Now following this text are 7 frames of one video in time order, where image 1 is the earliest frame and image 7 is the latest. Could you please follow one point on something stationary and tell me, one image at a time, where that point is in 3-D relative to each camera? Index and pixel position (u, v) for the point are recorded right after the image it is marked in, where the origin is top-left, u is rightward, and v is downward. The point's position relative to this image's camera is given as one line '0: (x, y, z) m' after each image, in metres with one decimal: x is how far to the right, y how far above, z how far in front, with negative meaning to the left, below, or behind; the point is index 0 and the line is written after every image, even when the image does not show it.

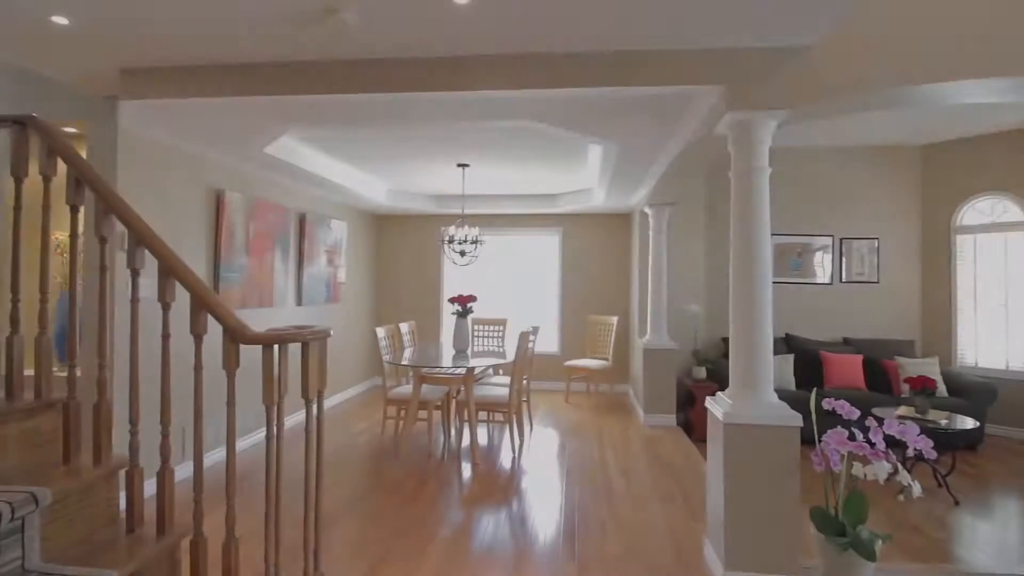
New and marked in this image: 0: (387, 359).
0: (-1.1, -0.6, +4.5) m
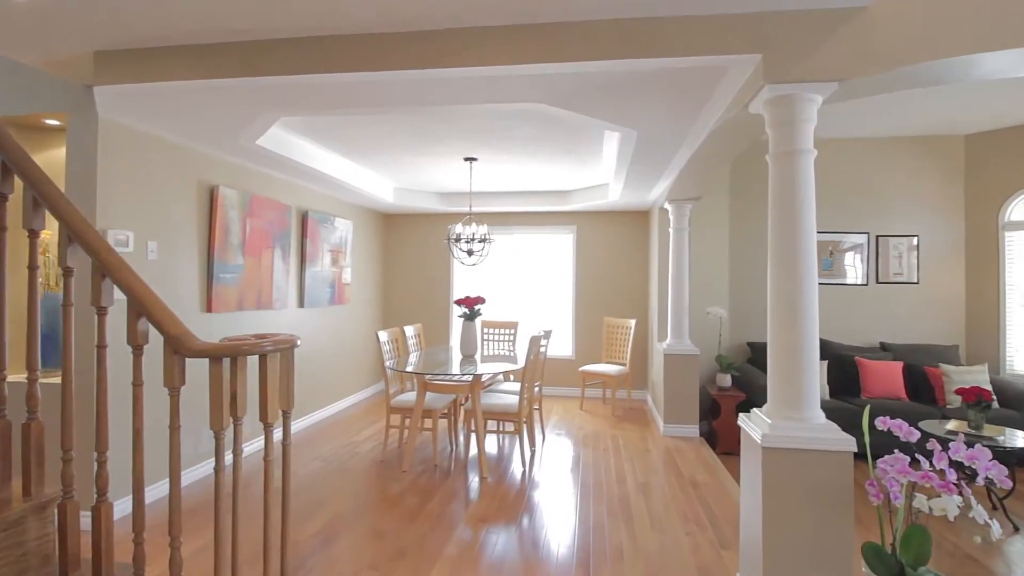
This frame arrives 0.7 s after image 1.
0: (-1.0, -0.6, +4.2) m
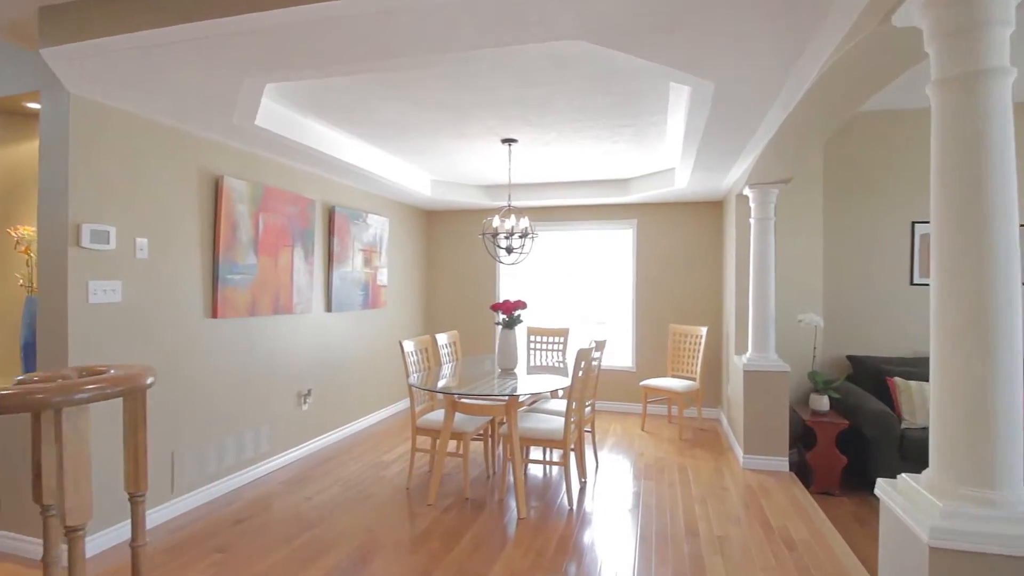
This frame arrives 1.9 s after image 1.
0: (-0.7, -0.6, +3.7) m
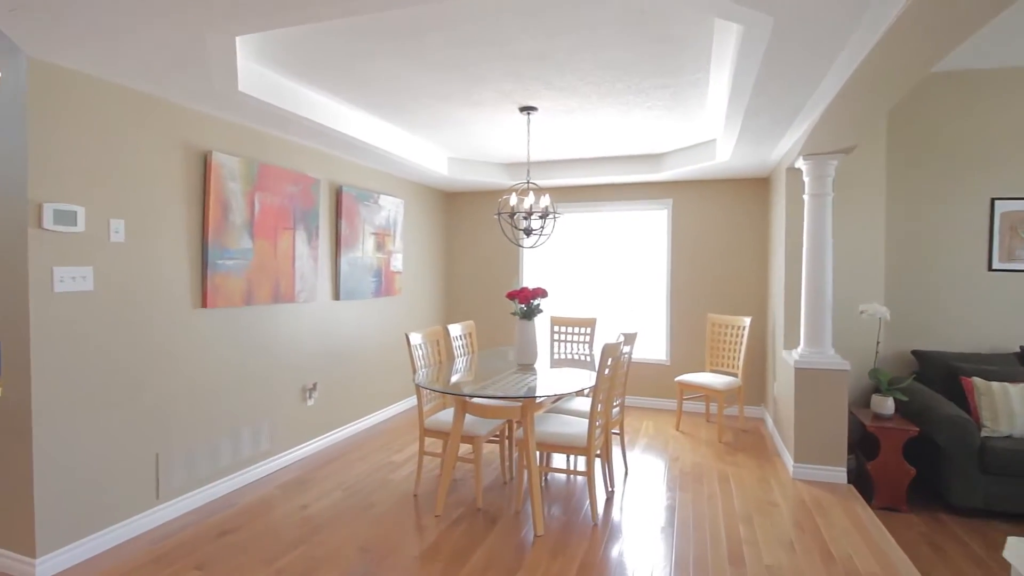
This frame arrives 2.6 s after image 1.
0: (-0.6, -0.6, +3.3) m
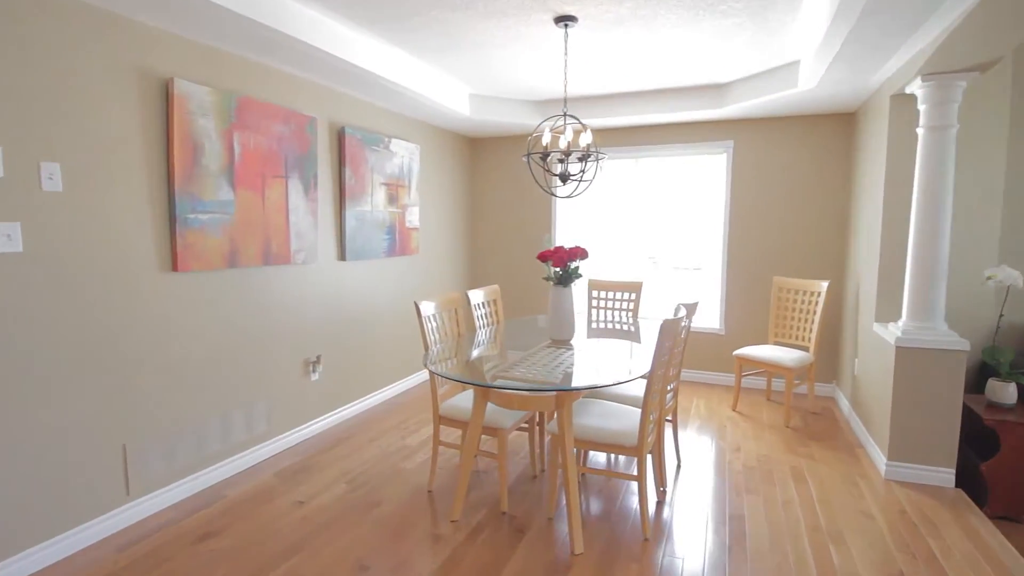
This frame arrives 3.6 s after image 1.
0: (-0.4, -0.3, +2.8) m
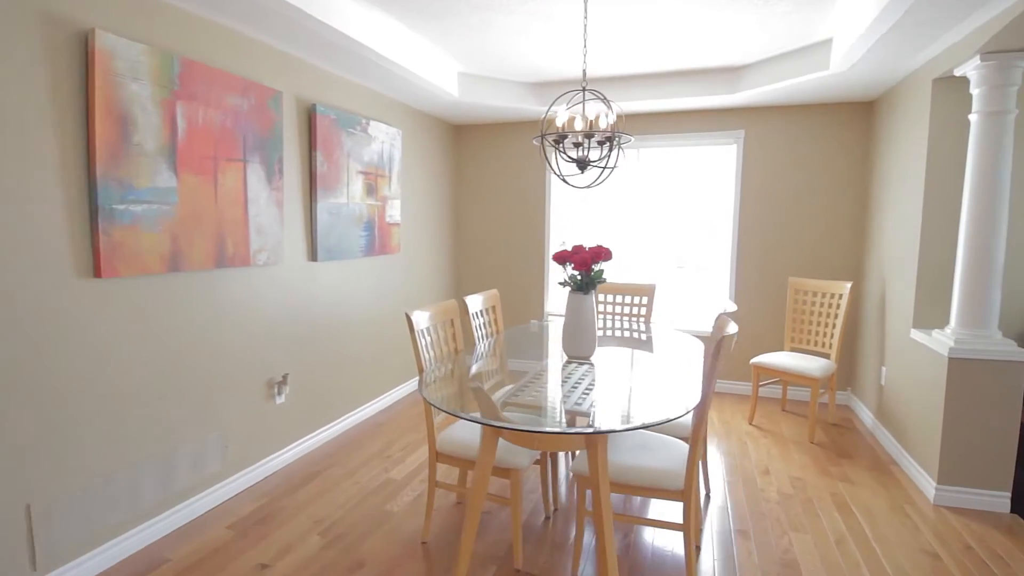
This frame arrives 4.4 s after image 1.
0: (-0.4, -0.4, +2.3) m
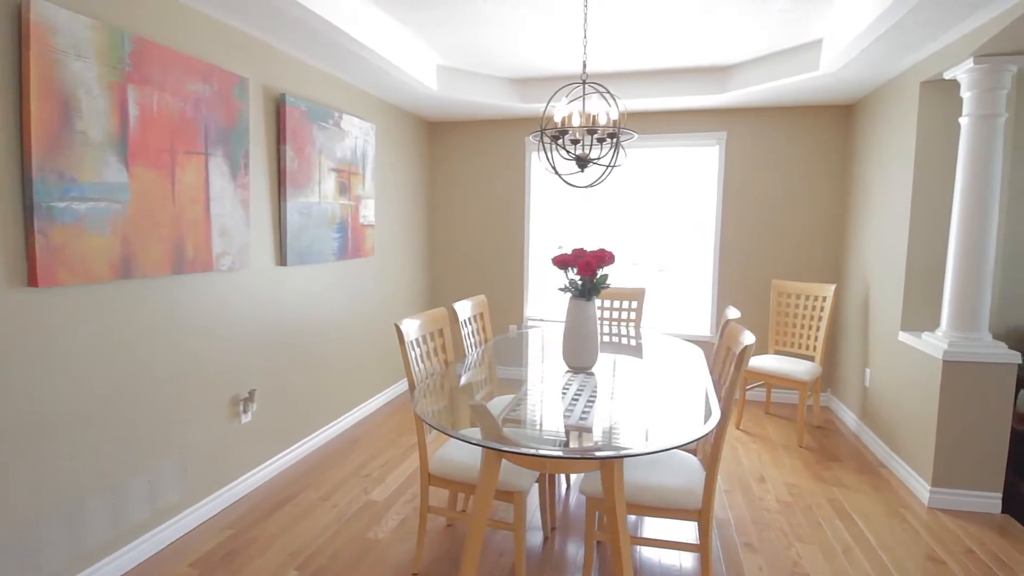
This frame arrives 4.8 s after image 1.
0: (-0.4, -0.4, +2.1) m
